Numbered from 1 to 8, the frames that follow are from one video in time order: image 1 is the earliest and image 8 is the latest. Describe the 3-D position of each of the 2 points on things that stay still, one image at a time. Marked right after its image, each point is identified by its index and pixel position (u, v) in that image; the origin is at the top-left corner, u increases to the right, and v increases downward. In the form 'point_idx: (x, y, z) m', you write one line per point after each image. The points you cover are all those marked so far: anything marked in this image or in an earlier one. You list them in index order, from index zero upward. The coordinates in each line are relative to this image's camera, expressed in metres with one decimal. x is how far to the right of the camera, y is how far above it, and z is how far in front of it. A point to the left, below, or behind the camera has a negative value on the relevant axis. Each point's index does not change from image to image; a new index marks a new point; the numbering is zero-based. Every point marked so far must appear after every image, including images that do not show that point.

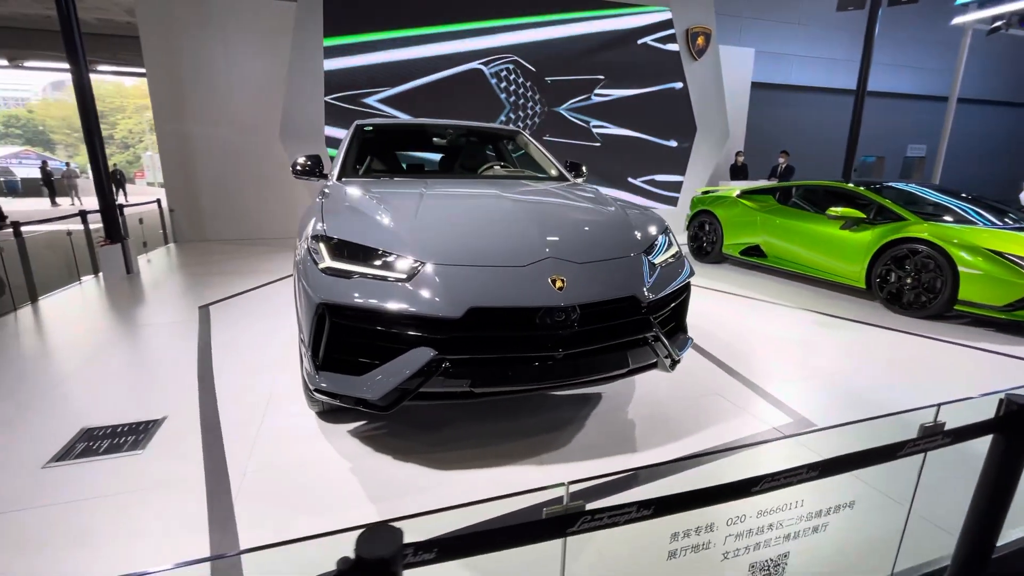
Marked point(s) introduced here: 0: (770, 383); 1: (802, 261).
0: (+1.4, -0.5, +2.6) m
1: (+2.8, +0.3, +4.6) m
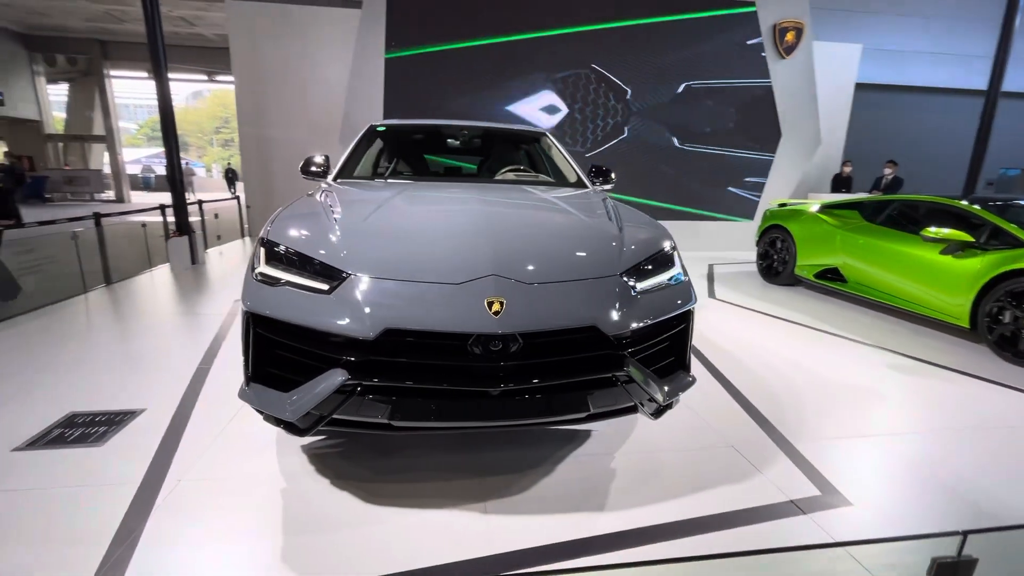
0: (+1.3, -0.7, +2.1) m
1: (+3.0, 0.0, +3.9) m
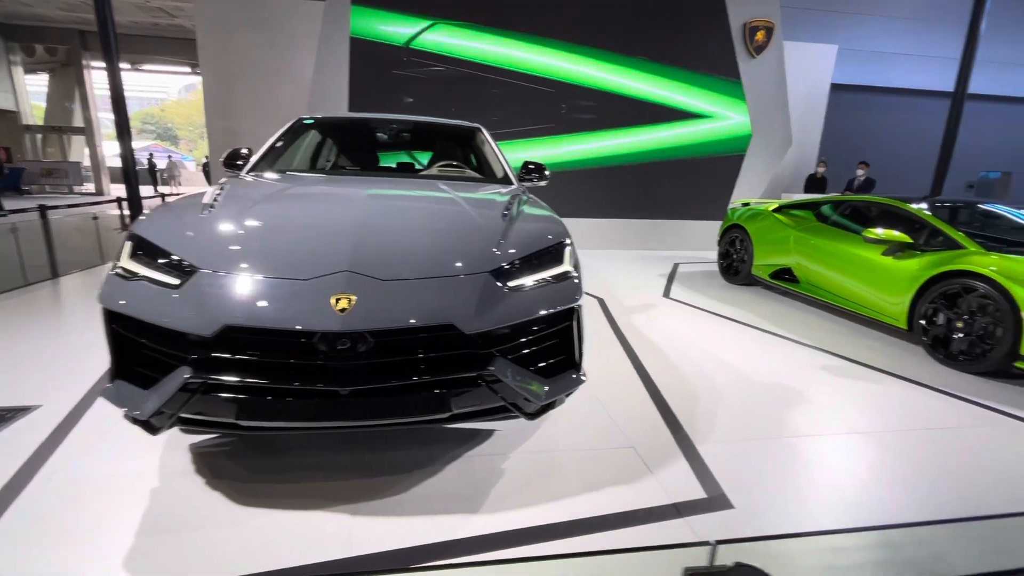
0: (+0.9, -0.7, +2.1) m
1: (+2.6, 0.0, +3.9) m
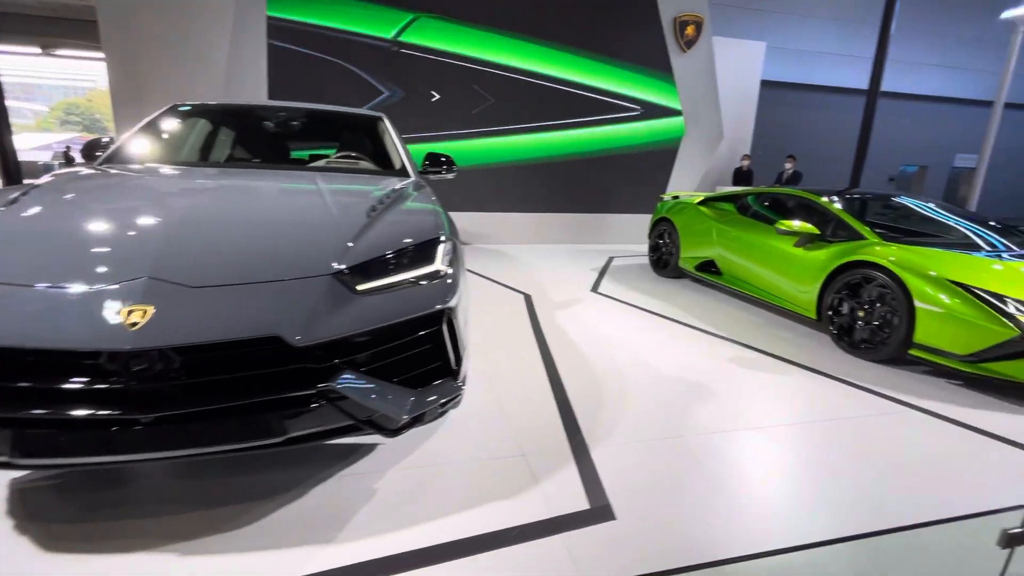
0: (+0.4, -0.6, +2.0) m
1: (+2.0, +0.1, +3.9) m
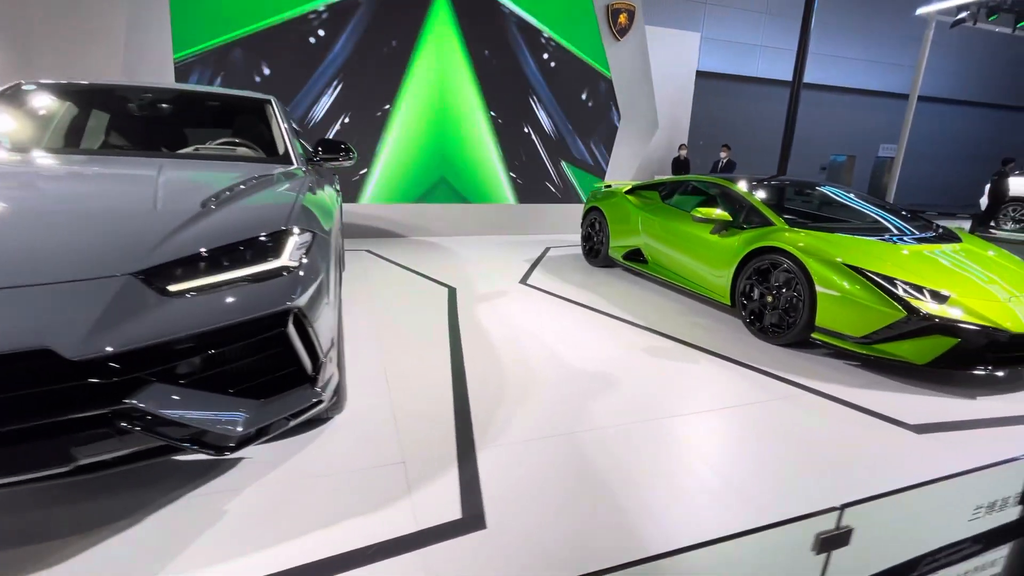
0: (0.0, -0.6, +1.9) m
1: (+1.3, +0.2, +3.9) m
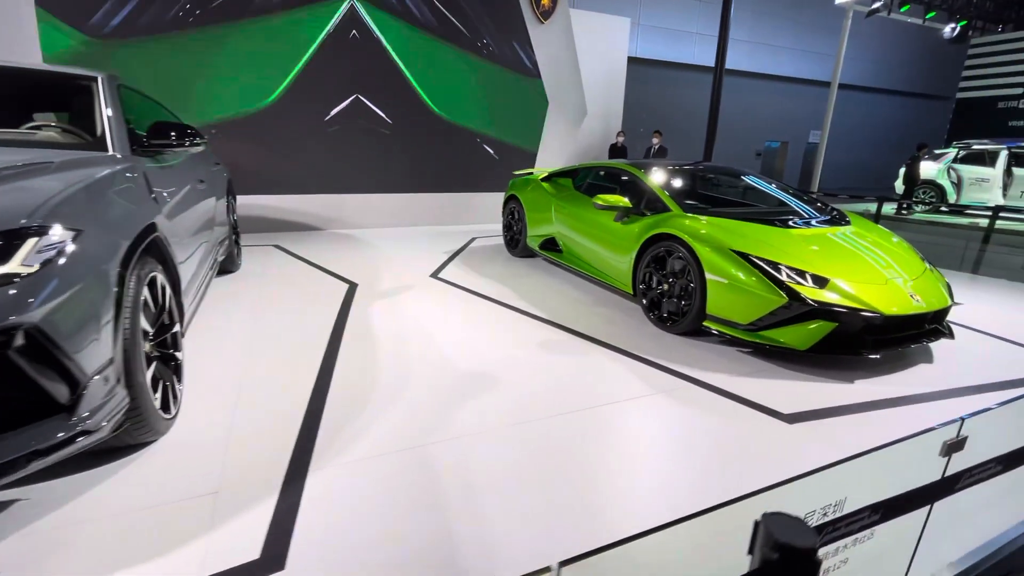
0: (-0.6, -0.6, +1.7) m
1: (+0.6, +0.2, +3.8) m
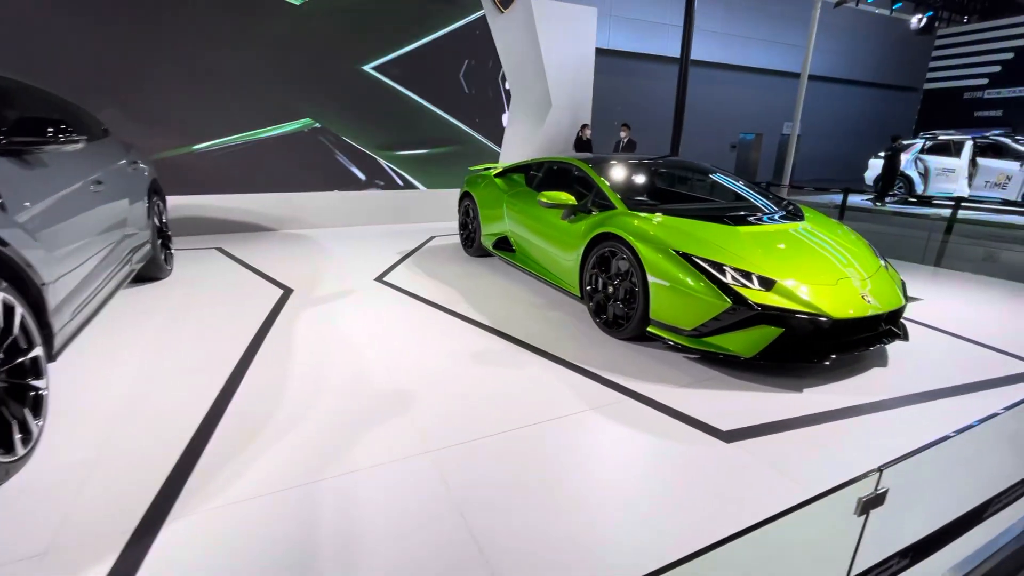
0: (-0.9, -0.7, +1.5) m
1: (+0.2, +0.2, +3.6) m
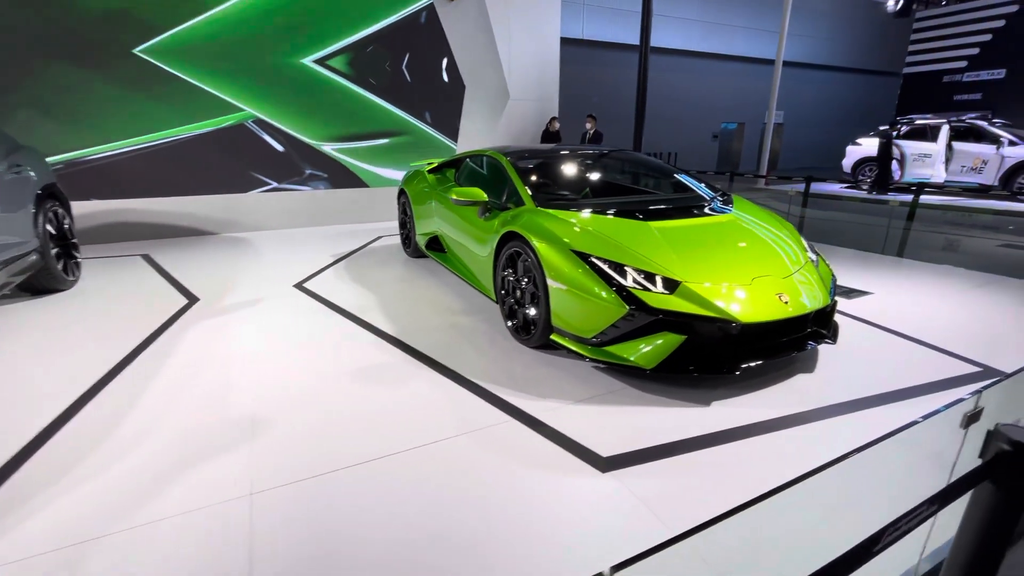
0: (-1.4, -0.7, +1.3) m
1: (-0.4, +0.2, +3.4) m
